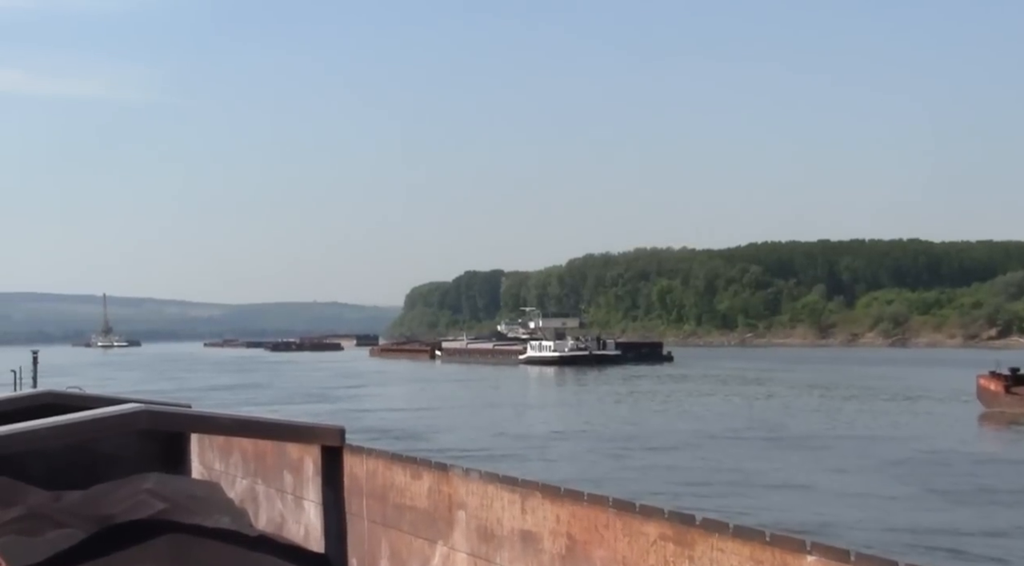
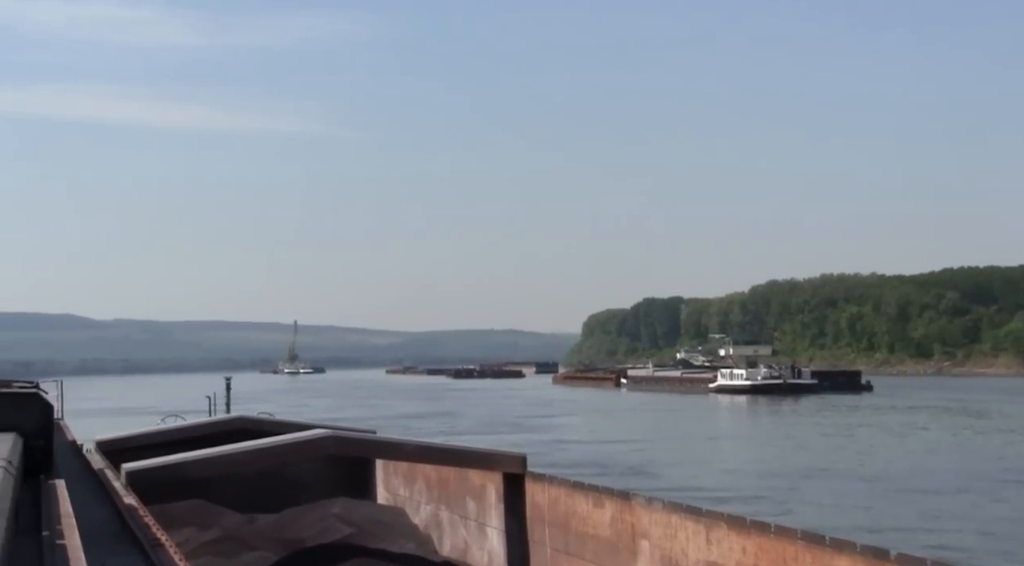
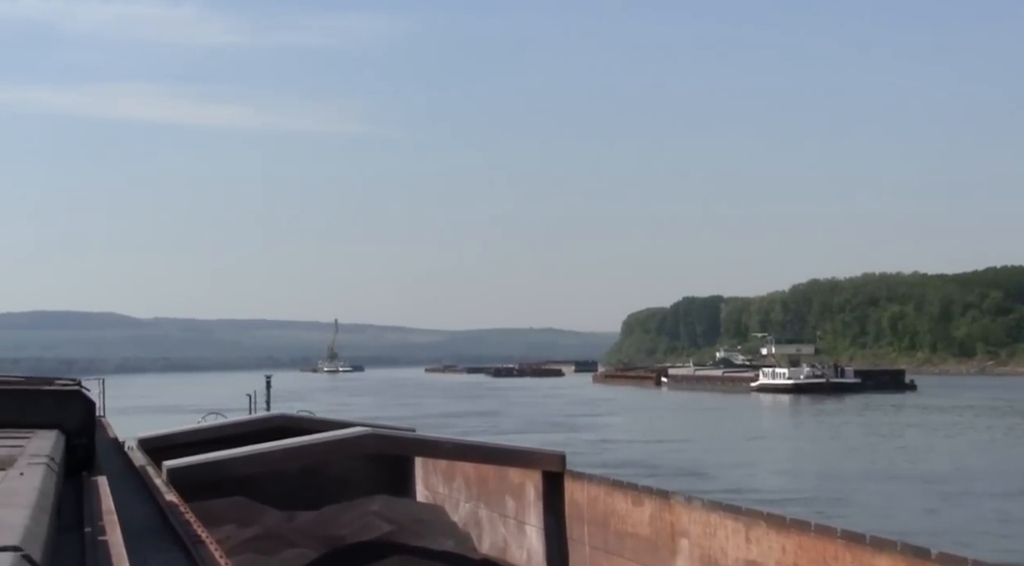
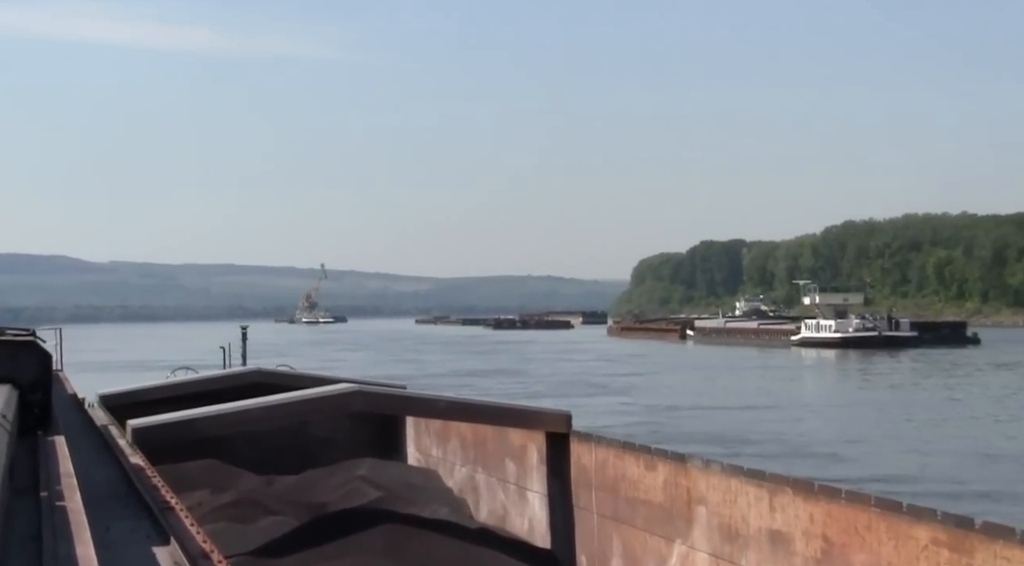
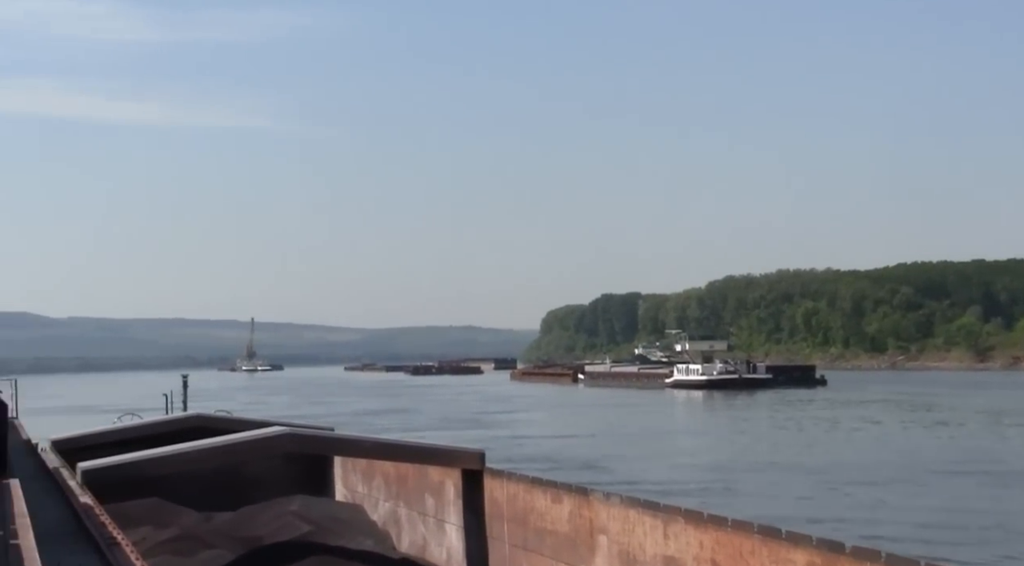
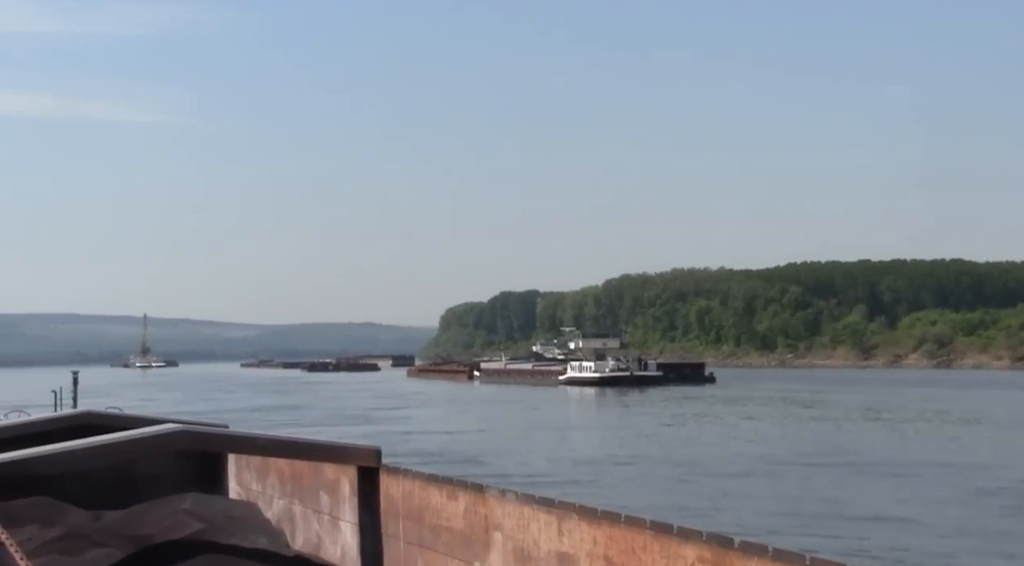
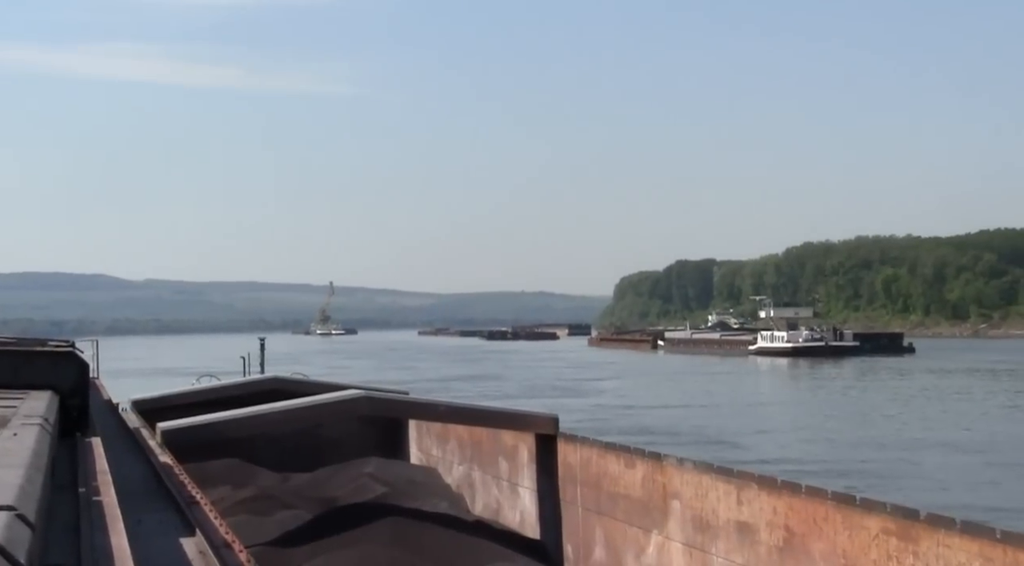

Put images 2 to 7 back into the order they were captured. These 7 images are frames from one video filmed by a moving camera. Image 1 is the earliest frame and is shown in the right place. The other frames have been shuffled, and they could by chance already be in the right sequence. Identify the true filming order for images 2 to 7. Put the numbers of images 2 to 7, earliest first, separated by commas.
6, 5, 2, 3, 7, 4
